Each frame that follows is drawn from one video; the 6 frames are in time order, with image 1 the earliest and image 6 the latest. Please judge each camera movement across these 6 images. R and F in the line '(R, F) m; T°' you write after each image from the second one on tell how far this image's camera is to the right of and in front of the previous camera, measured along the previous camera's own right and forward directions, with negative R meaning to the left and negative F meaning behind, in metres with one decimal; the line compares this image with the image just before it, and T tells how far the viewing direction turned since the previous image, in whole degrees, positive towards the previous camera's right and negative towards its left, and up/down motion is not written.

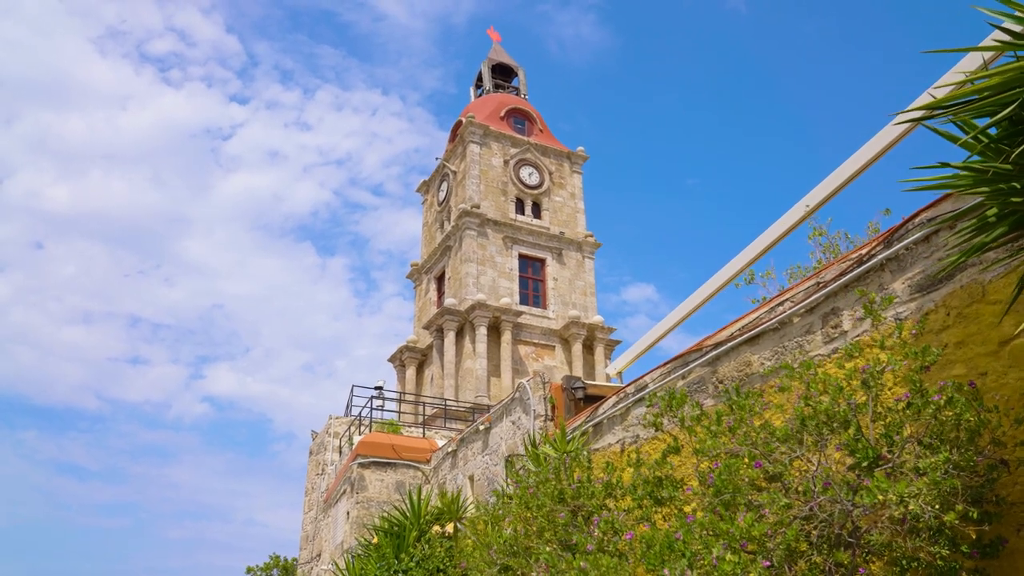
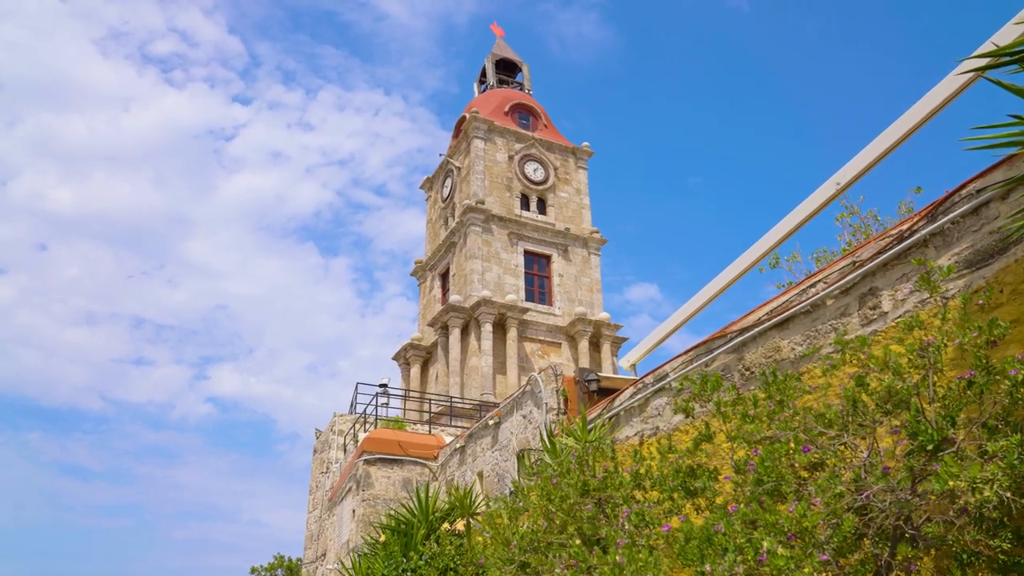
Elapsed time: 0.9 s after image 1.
(-0.1, +0.4) m; 0°
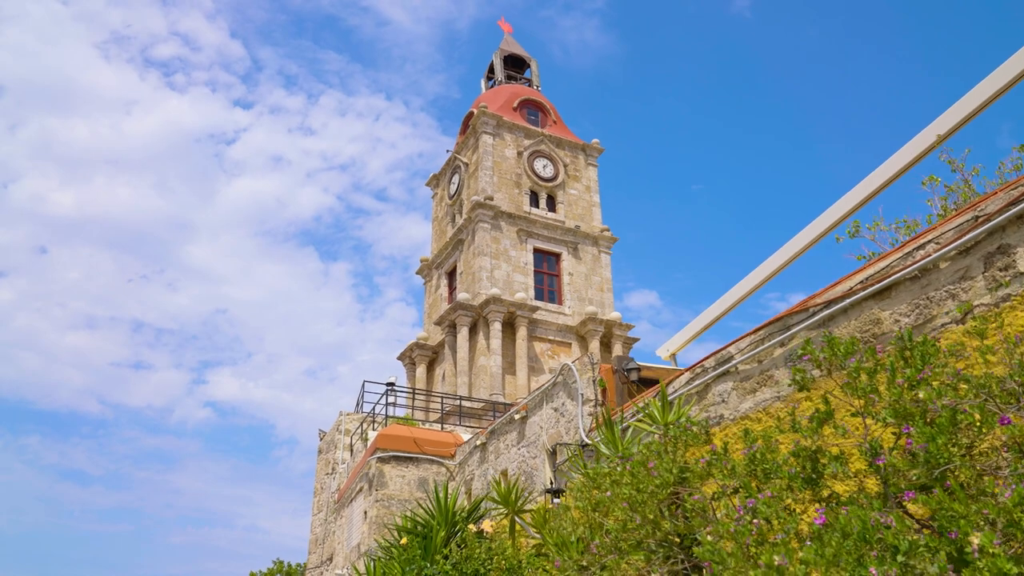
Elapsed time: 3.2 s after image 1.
(-0.5, +1.0) m; 0°
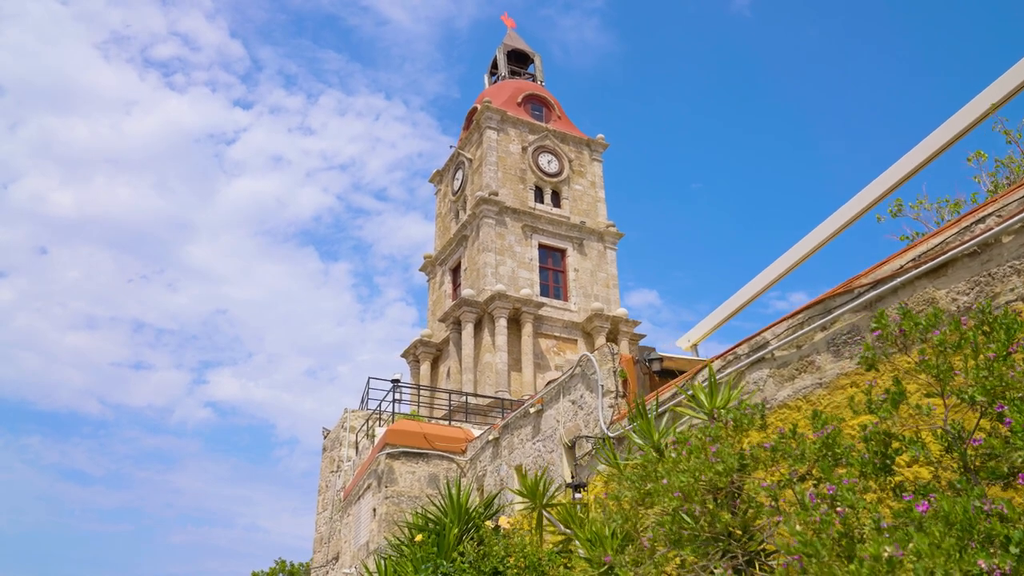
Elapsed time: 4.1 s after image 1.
(-0.2, +0.4) m; 0°
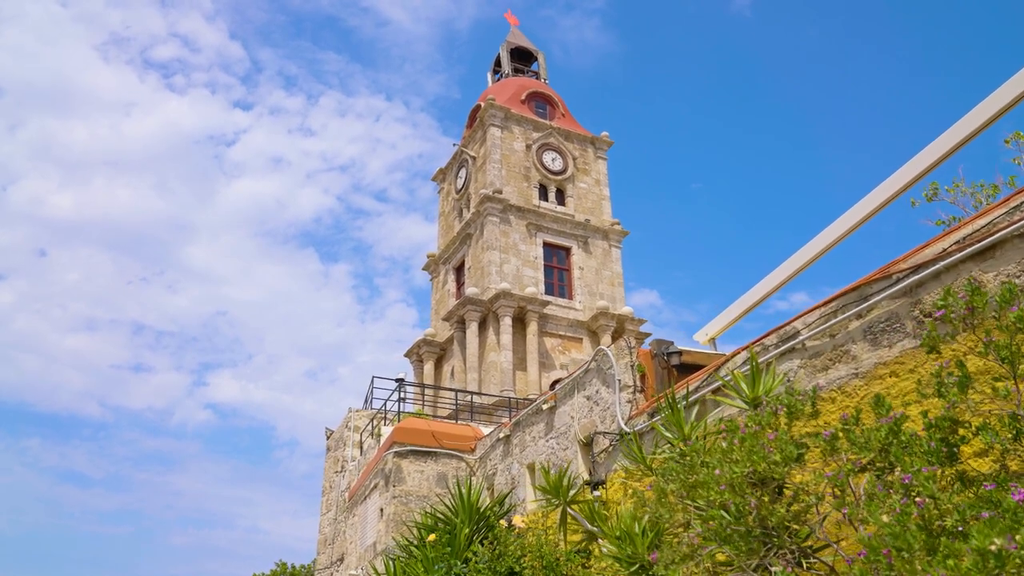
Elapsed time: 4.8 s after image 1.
(-0.2, +0.3) m; 0°
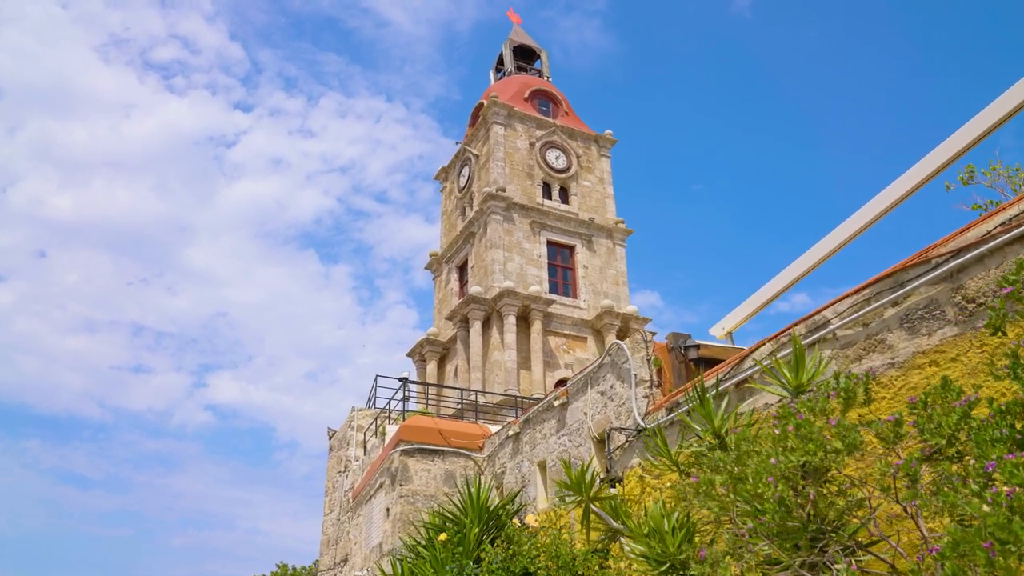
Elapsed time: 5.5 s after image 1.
(-0.2, +0.3) m; 0°
